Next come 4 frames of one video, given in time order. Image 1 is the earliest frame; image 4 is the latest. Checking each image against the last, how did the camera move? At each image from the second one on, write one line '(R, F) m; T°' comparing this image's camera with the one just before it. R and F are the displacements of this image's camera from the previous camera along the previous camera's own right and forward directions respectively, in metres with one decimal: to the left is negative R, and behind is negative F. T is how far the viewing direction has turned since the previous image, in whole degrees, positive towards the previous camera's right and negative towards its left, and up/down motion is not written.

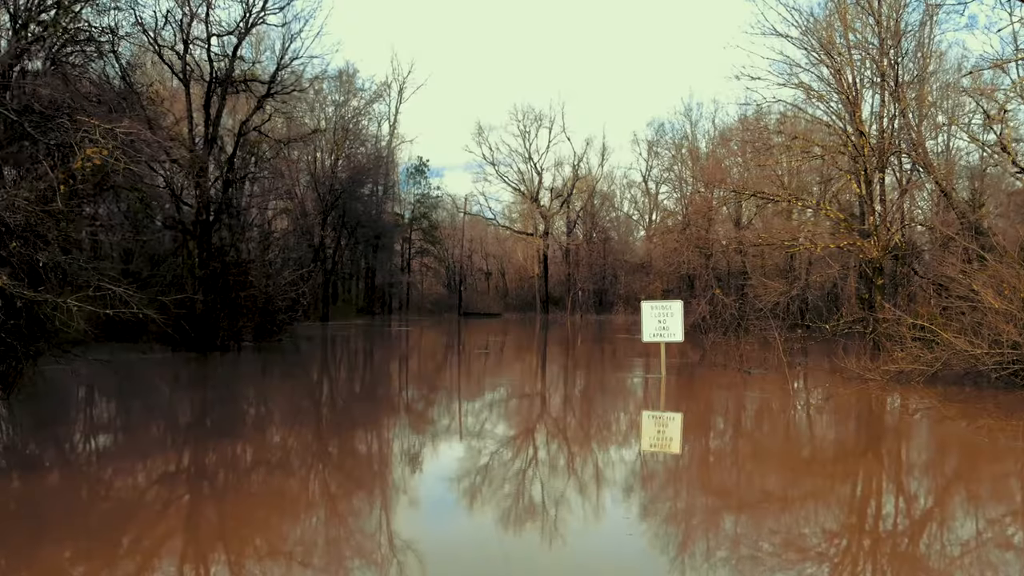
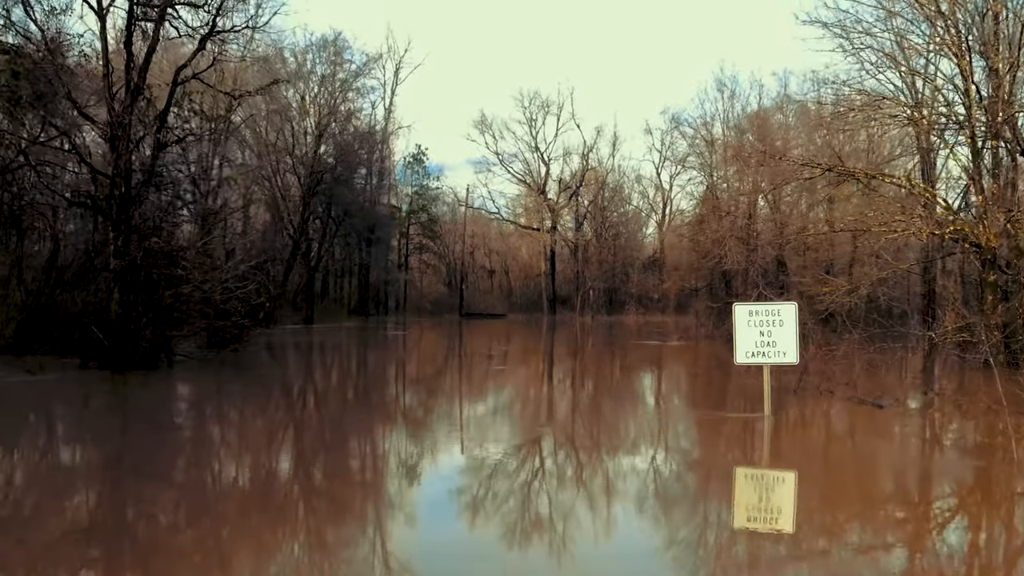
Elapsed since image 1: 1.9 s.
(-0.1, +0.9) m; 0°
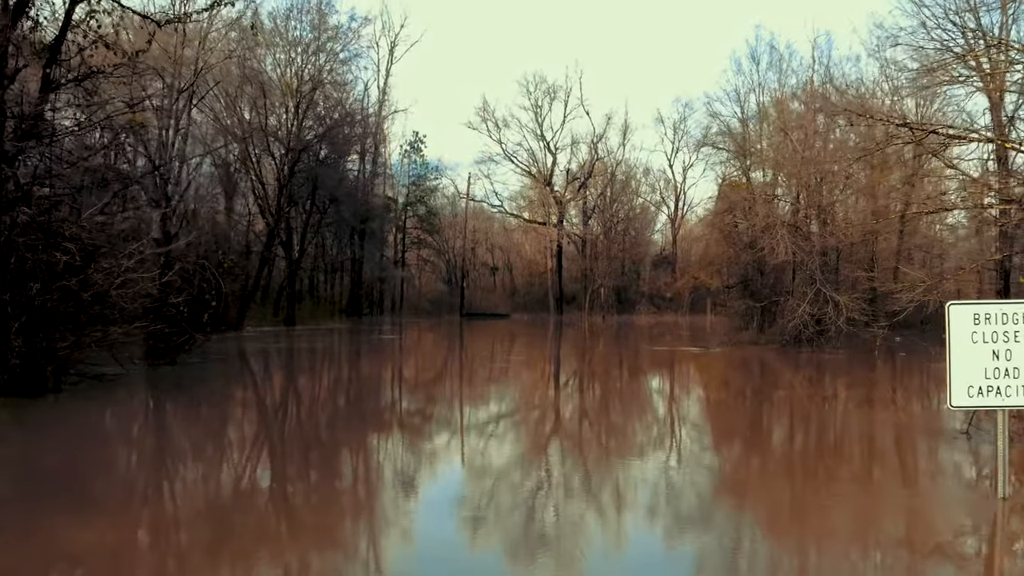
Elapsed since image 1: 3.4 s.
(-0.1, +0.8) m; 0°
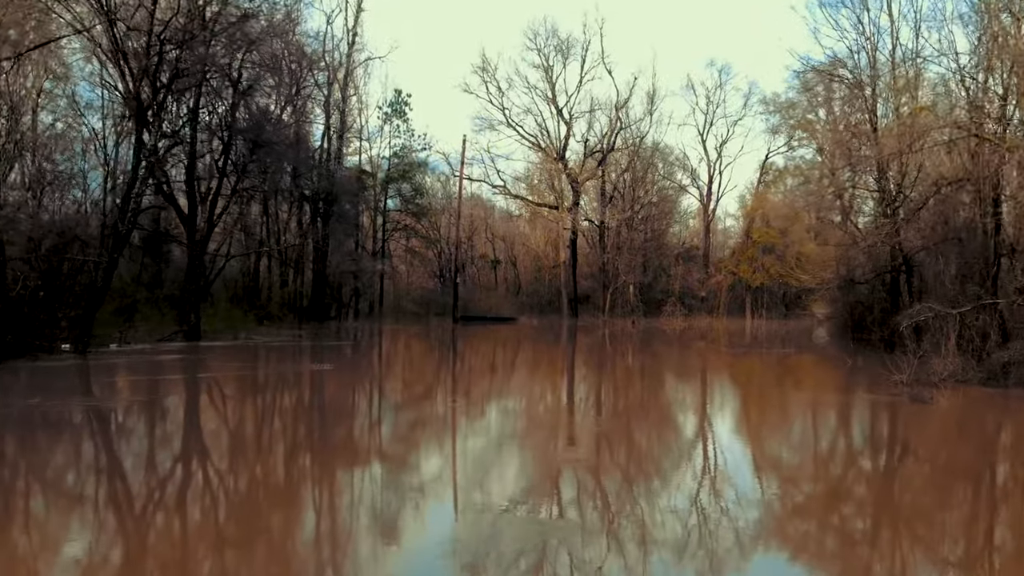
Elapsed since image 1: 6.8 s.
(-0.1, +2.1) m; 0°
